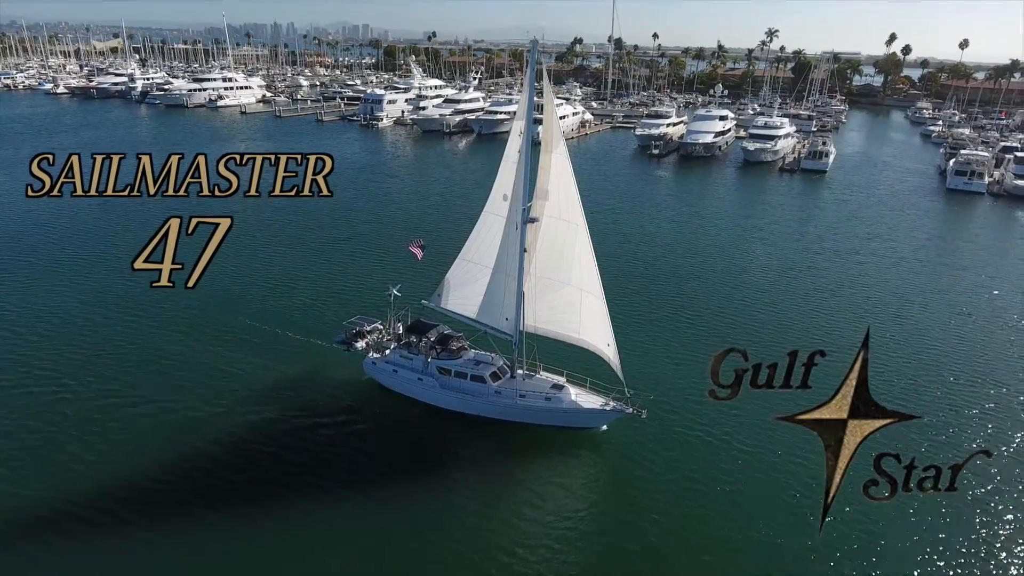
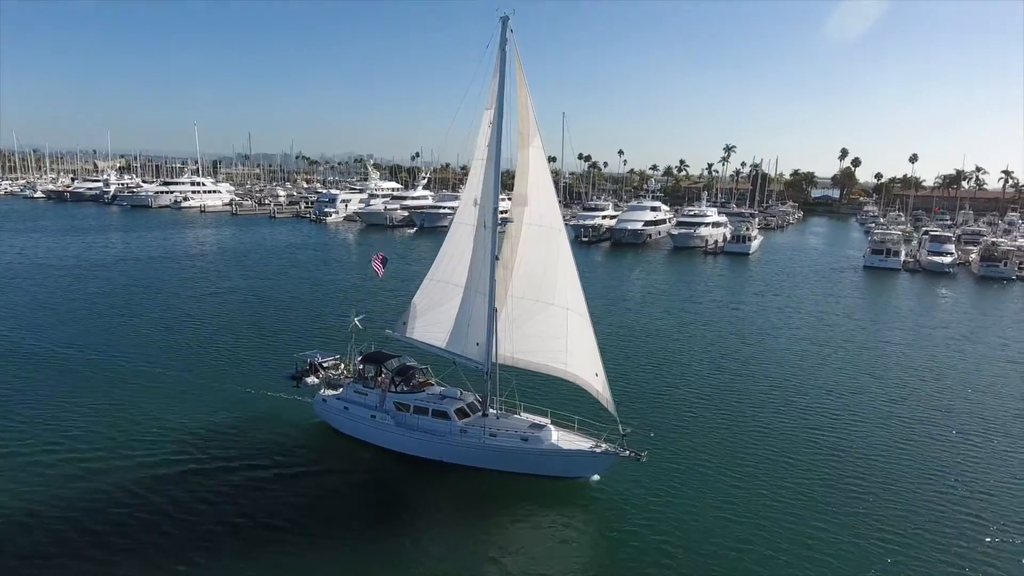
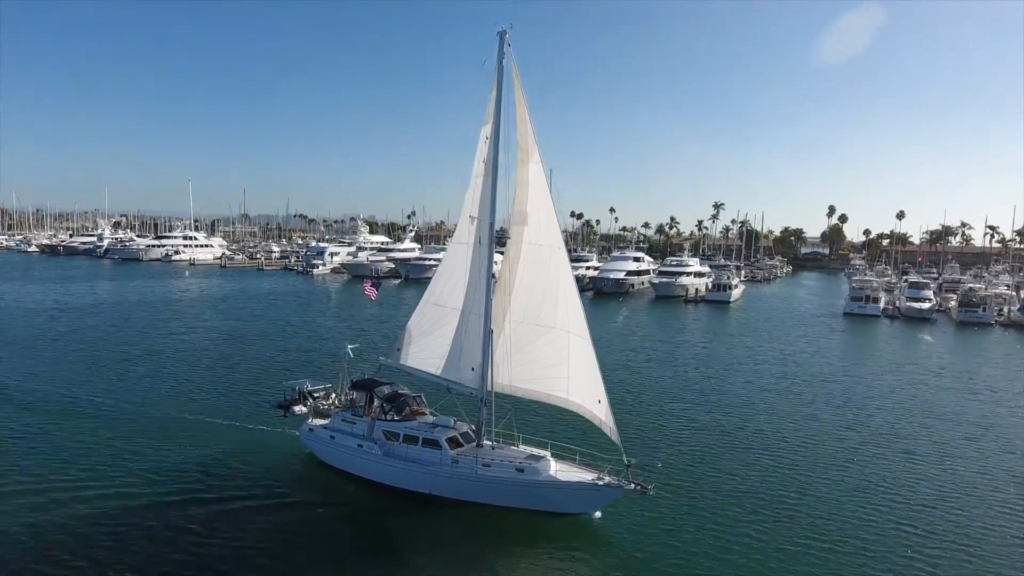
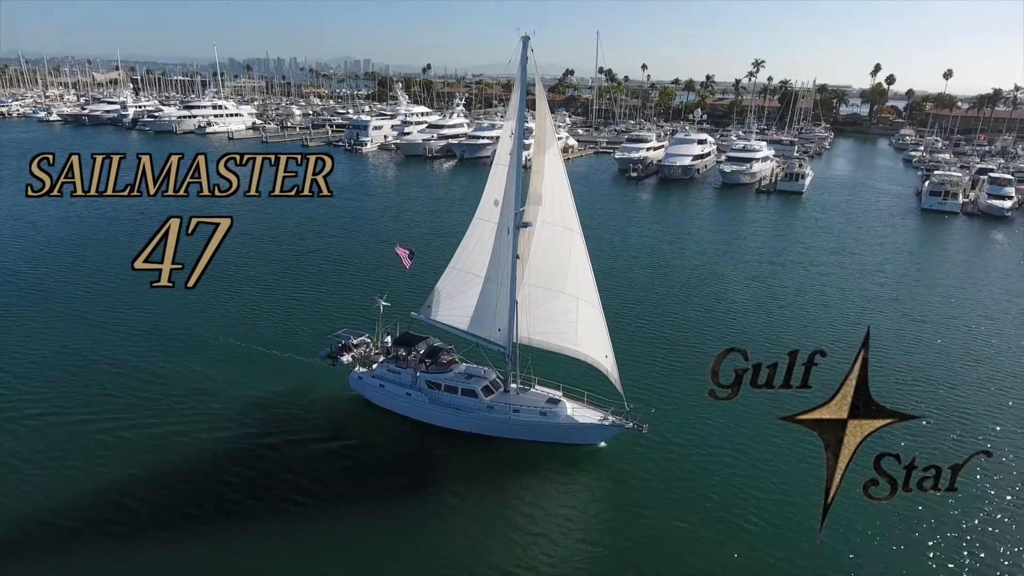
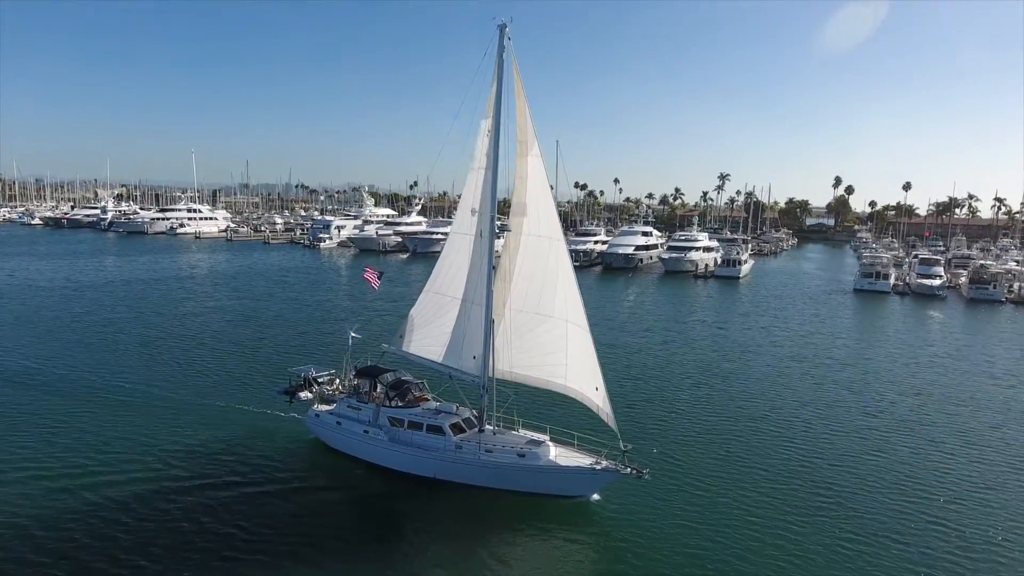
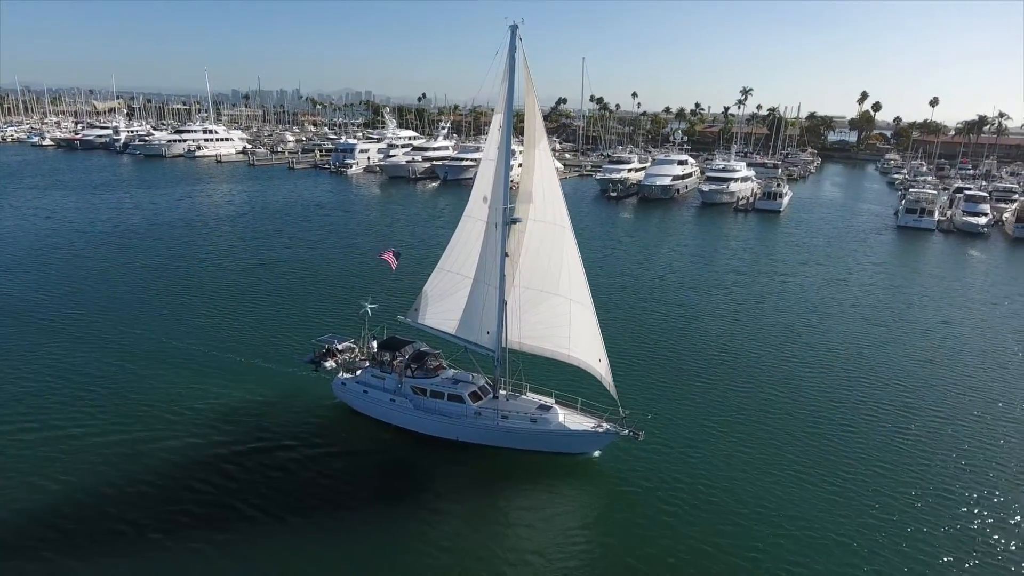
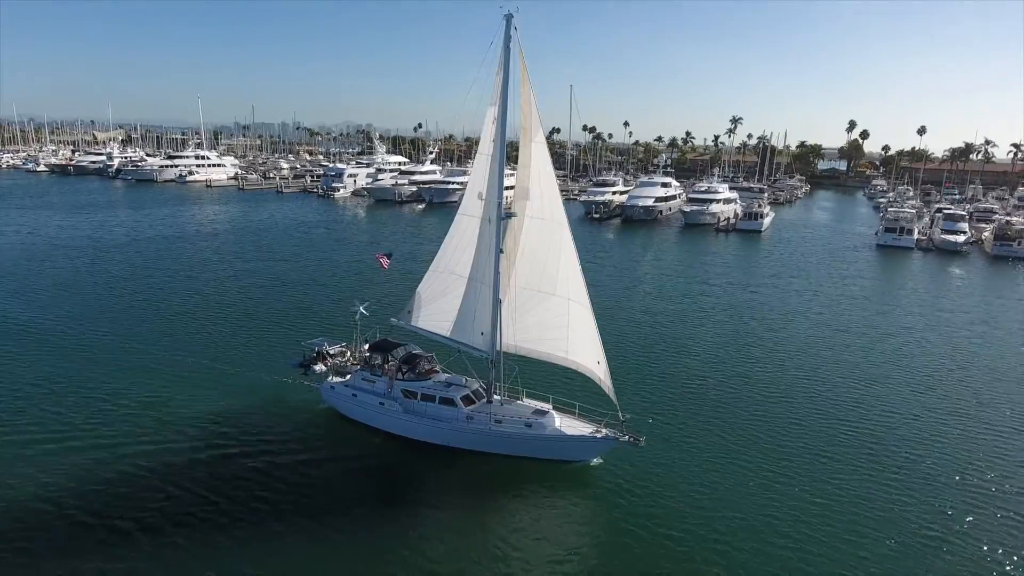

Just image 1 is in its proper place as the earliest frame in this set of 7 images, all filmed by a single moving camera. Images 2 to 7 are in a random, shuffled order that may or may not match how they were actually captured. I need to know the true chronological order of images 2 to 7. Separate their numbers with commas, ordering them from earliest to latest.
4, 6, 7, 2, 5, 3
